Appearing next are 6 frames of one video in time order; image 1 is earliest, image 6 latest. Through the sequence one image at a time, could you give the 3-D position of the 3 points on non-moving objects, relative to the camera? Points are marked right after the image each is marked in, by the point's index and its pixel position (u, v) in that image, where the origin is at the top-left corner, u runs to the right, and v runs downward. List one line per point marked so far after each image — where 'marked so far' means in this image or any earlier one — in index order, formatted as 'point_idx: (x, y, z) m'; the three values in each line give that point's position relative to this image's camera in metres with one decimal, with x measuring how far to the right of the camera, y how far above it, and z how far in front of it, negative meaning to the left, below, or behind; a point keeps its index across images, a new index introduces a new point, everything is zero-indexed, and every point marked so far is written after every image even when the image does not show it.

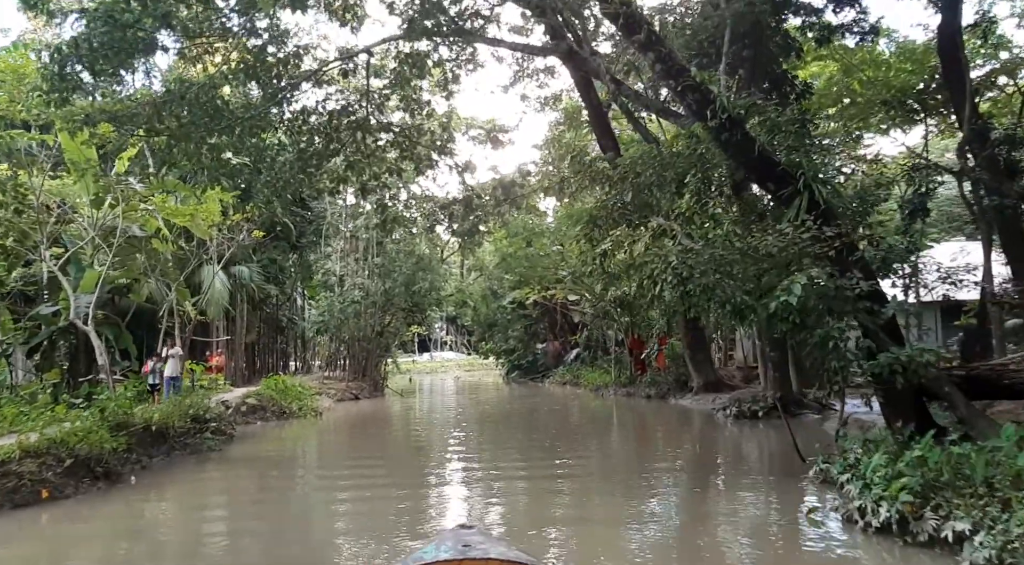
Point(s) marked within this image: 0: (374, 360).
0: (-3.3, -1.8, +18.7) m
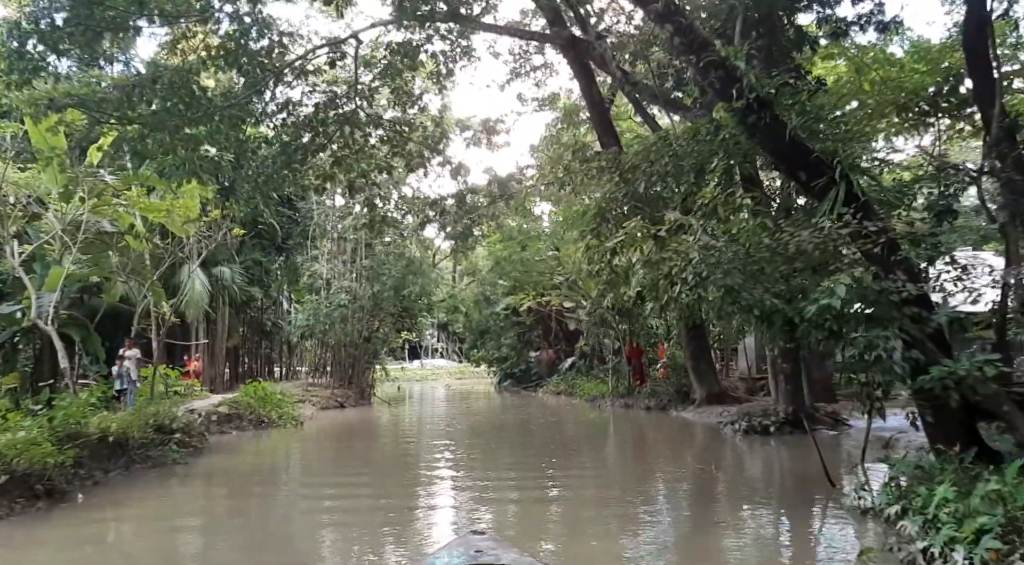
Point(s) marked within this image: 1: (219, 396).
0: (-3.5, -1.9, +18.1) m
1: (-4.8, -1.9, +12.9) m
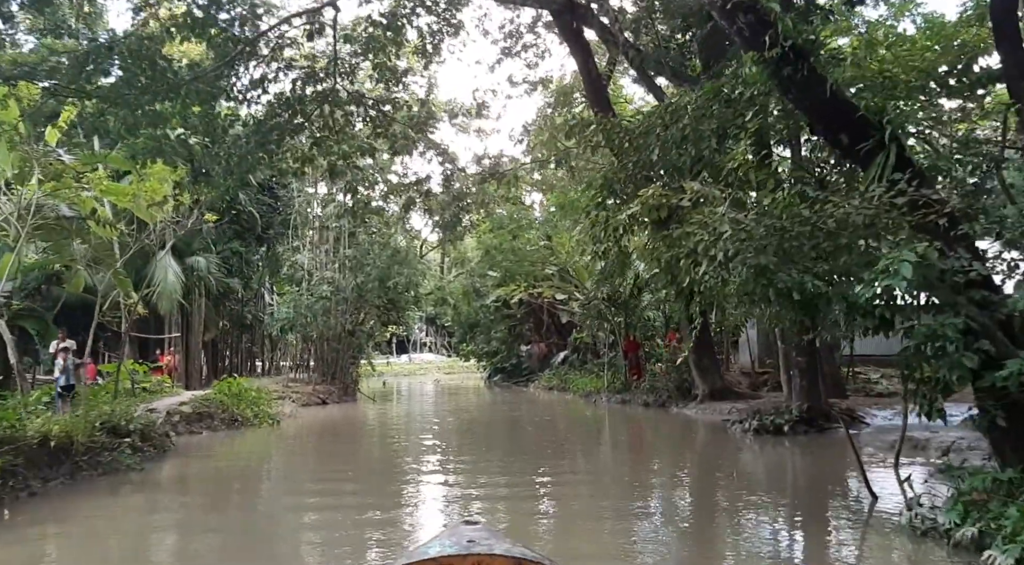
0: (-3.7, -1.7, +17.3) m
1: (-5.0, -1.7, +12.2) m
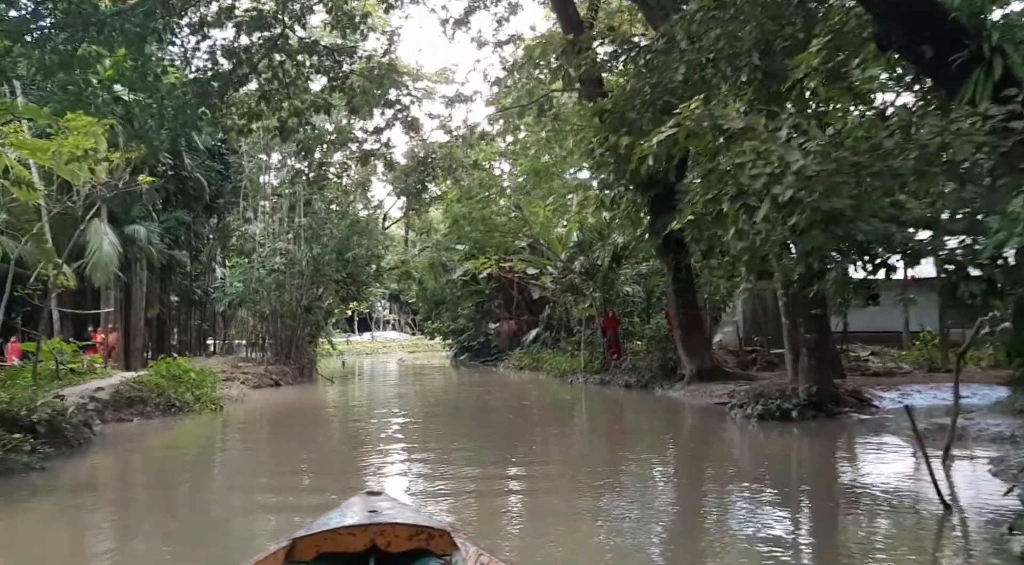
0: (-4.3, -1.2, +16.2) m
1: (-5.4, -1.3, +11.0) m
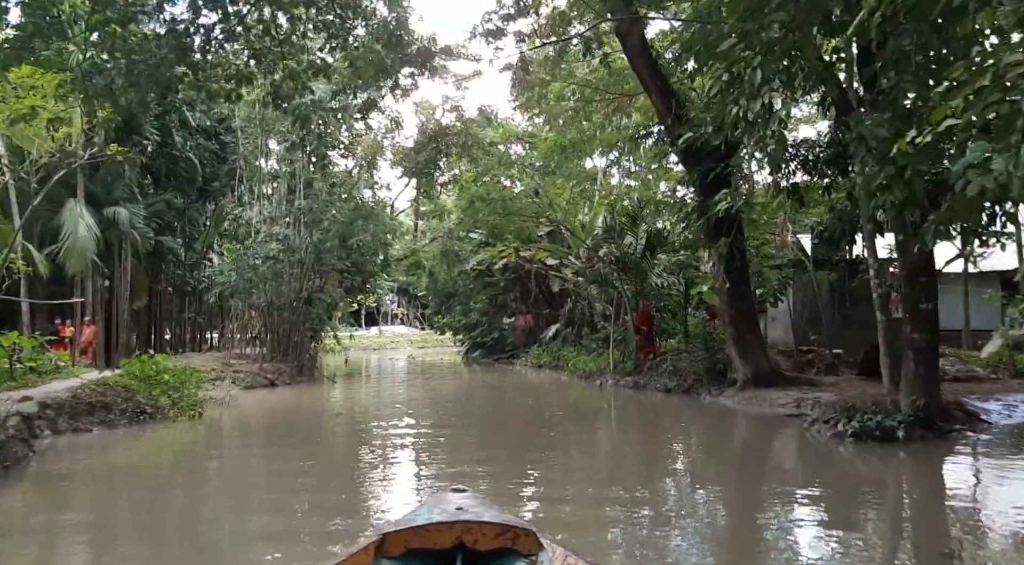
0: (-4.0, -1.0, +15.0) m
1: (-5.1, -1.1, +9.7) m
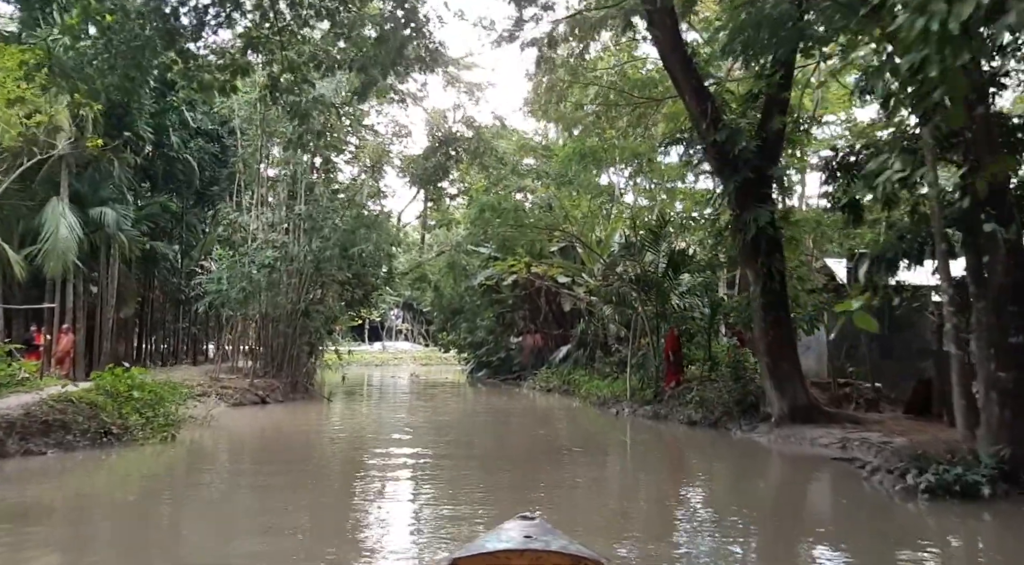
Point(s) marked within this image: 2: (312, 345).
0: (-3.8, -1.2, +14.2) m
1: (-5.0, -1.2, +9.0) m
2: (-3.6, -1.1, +14.4) m
